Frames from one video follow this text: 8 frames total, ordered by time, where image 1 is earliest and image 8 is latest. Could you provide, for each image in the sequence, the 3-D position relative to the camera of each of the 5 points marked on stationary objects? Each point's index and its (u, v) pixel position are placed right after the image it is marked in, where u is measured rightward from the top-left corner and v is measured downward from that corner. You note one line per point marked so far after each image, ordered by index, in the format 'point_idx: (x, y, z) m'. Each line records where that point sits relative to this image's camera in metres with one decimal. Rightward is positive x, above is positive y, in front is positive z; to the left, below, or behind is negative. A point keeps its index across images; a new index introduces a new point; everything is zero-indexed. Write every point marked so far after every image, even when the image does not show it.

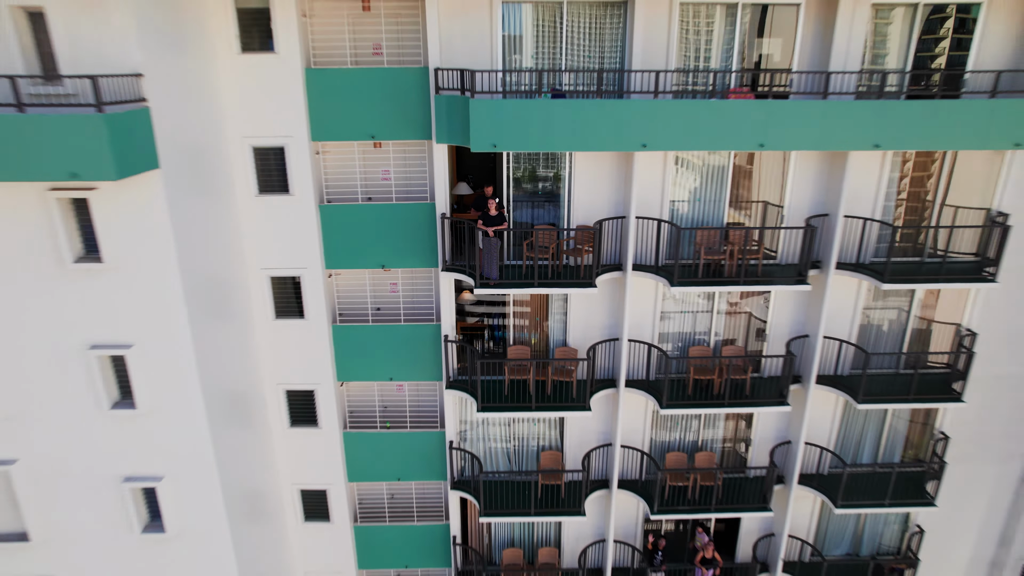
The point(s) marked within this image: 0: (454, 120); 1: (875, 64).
0: (-0.7, +2.2, +7.8) m
1: (+4.9, +3.0, +8.3) m
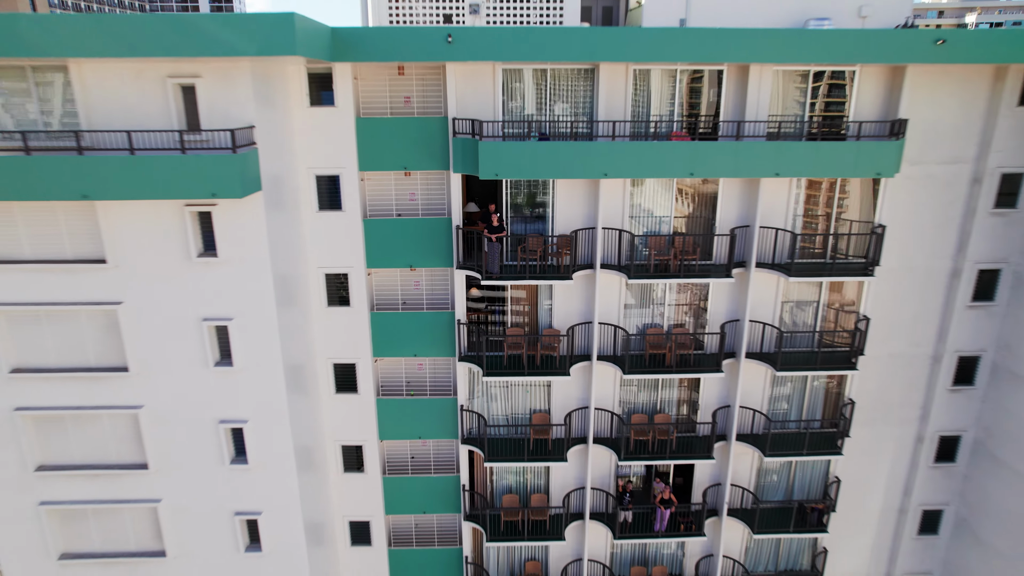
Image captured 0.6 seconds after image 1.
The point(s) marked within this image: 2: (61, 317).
0: (-0.8, +2.3, +10.6) m
1: (+4.8, +3.2, +11.2) m
2: (-7.2, -0.4, +10.0) m
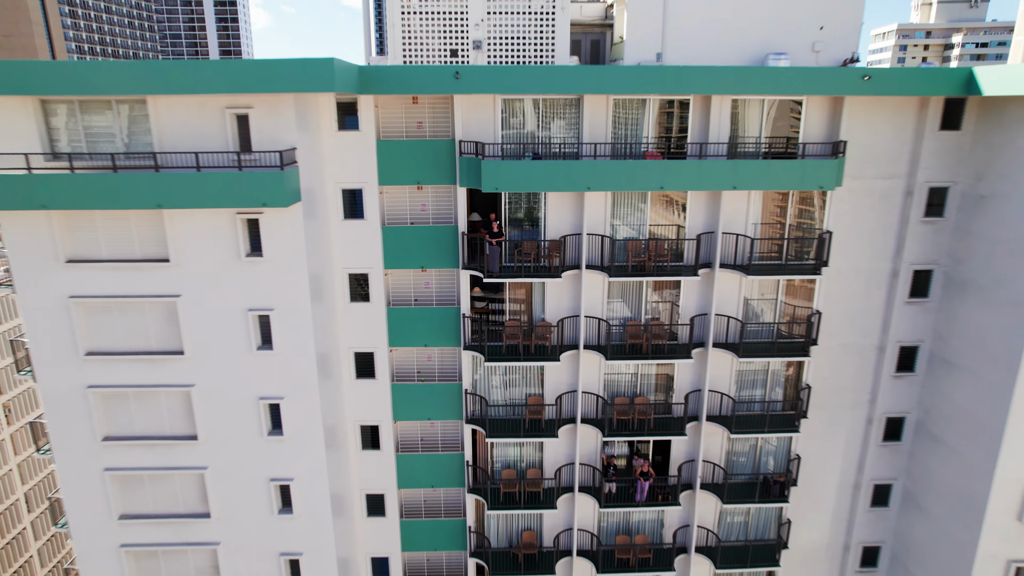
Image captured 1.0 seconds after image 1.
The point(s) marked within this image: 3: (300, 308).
0: (-0.8, +2.4, +12.5) m
1: (+4.8, +3.2, +13.1) m
2: (-7.3, -0.4, +11.8) m
3: (-4.1, -0.4, +11.9) m
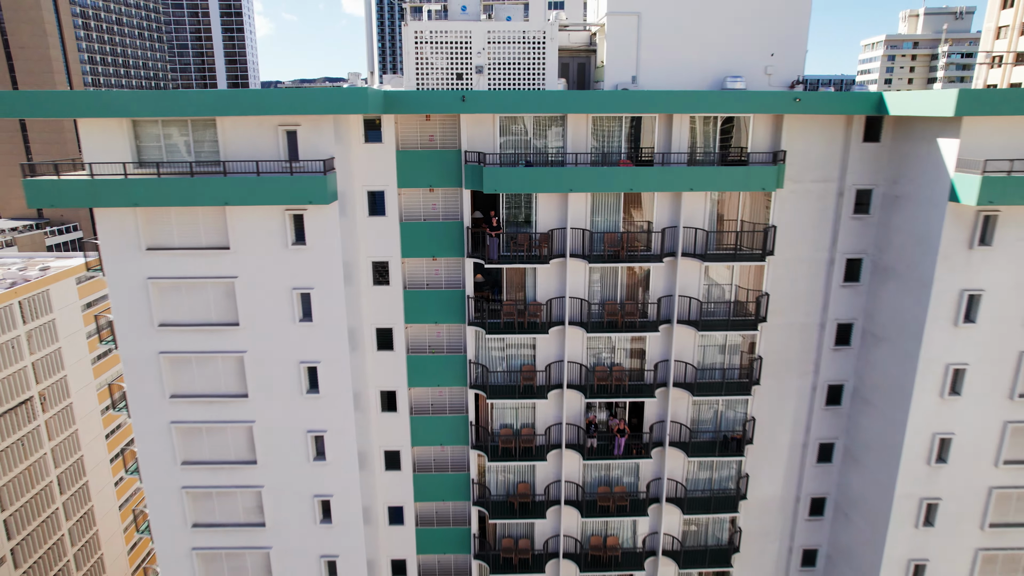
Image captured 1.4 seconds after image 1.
0: (-0.9, +2.8, +15.2) m
1: (+4.7, +3.6, +15.7) m
2: (-7.4, 0.0, +14.5) m
3: (-4.1, 0.0, +14.5) m
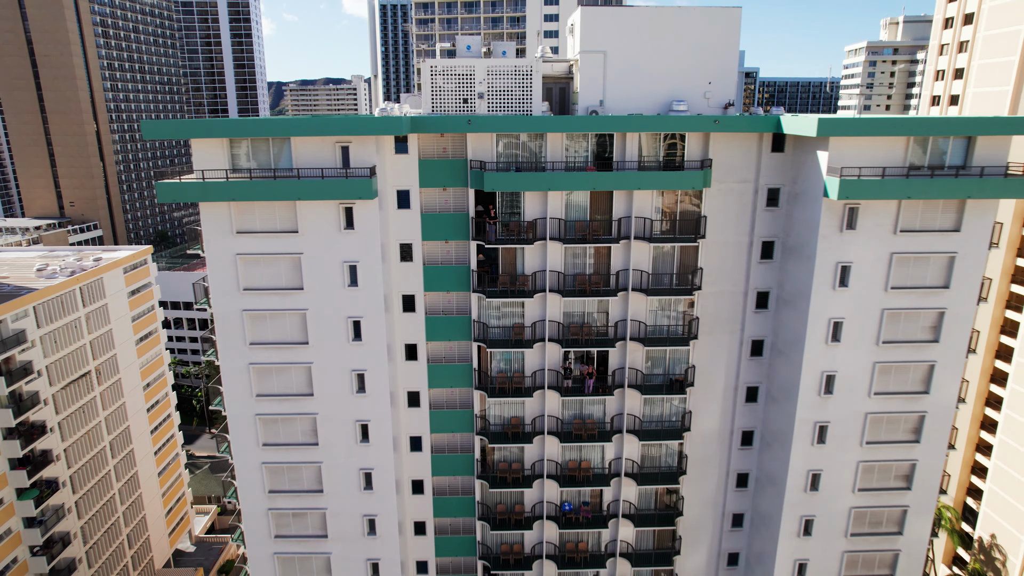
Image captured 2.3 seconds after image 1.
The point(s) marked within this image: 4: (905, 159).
0: (-1.1, +3.6, +20.2) m
1: (+4.5, +4.4, +20.7) m
2: (-7.6, +0.8, +19.5) m
3: (-4.4, +0.8, +19.5) m
4: (+11.7, +3.9, +18.7) m
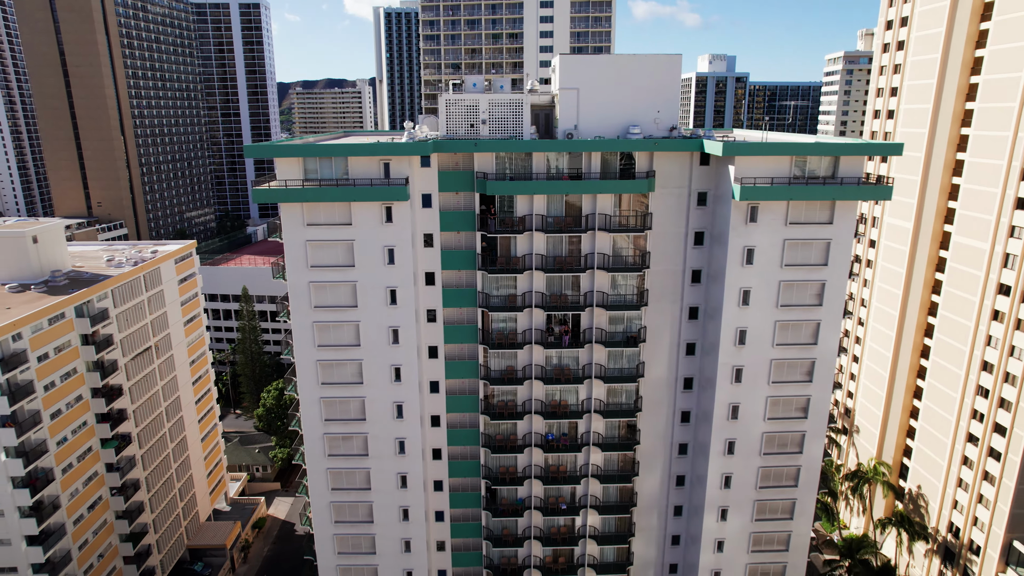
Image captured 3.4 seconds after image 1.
0: (-1.3, +4.5, +27.3) m
1: (+4.3, +5.4, +27.8) m
2: (-7.8, +1.8, +26.6) m
3: (-4.6, +1.8, +26.6) m
4: (+11.5, +4.9, +25.8) m
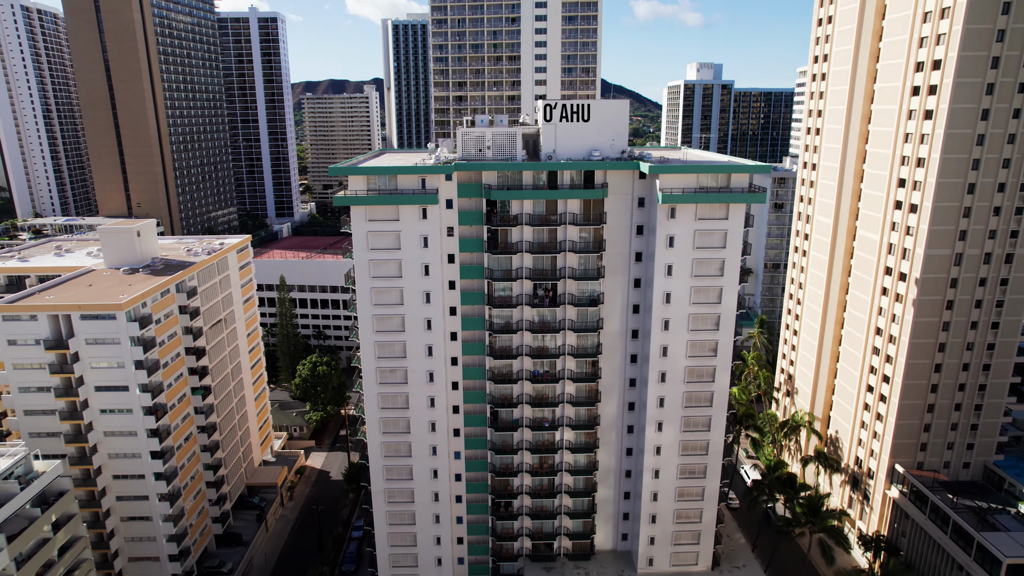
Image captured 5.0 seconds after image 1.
0: (-1.5, +6.0, +39.4) m
1: (+4.1, +6.9, +39.9) m
2: (-8.0, +3.3, +38.7) m
3: (-4.8, +3.3, +38.7) m
4: (+11.3, +6.4, +37.8) m
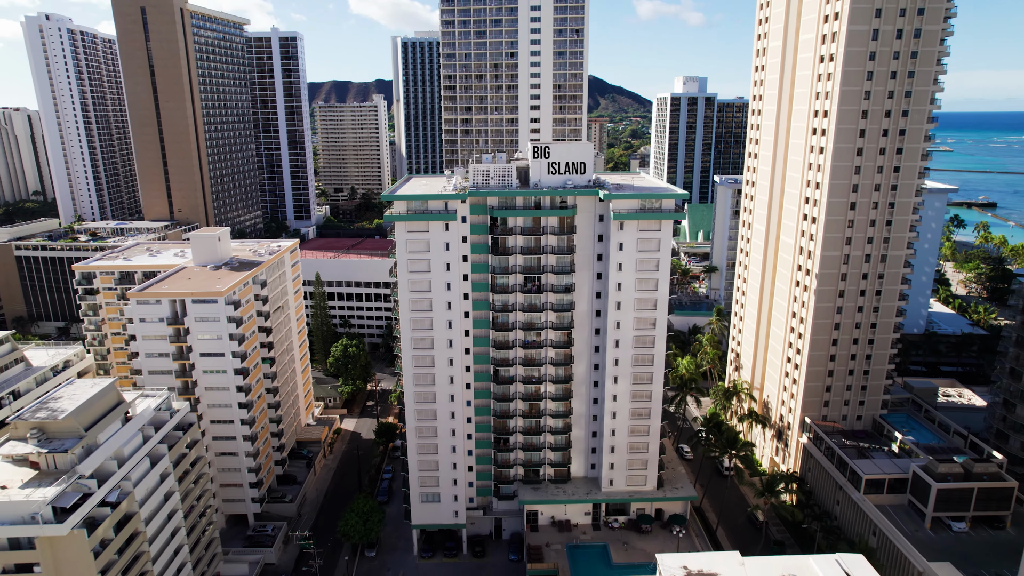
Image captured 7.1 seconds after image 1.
0: (-1.8, +6.8, +55.0) m
1: (+3.8, +7.6, +55.5) m
2: (-8.3, +4.0, +54.4) m
3: (-5.1, +4.0, +54.4) m
4: (+11.0, +7.1, +53.4) m
